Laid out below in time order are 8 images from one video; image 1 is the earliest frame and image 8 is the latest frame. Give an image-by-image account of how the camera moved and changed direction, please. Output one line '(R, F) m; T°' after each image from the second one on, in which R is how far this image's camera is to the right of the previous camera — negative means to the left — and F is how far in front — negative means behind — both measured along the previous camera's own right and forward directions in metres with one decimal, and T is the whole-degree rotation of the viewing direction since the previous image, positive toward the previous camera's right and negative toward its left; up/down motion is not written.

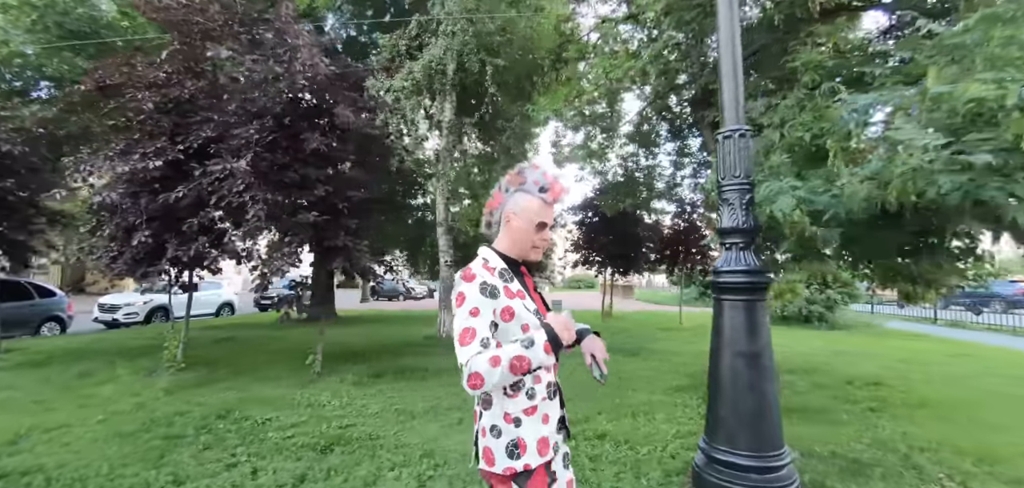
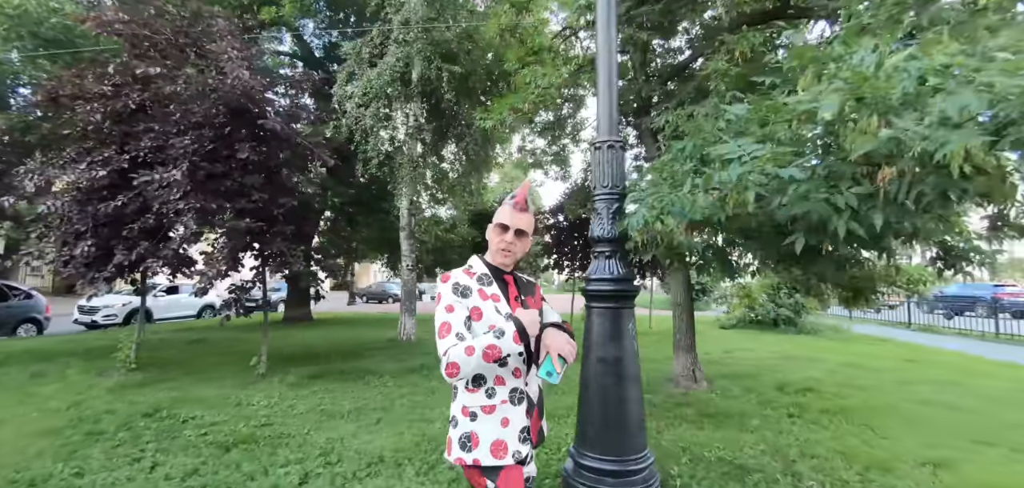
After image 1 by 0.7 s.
(+1.0, -0.1) m; -2°
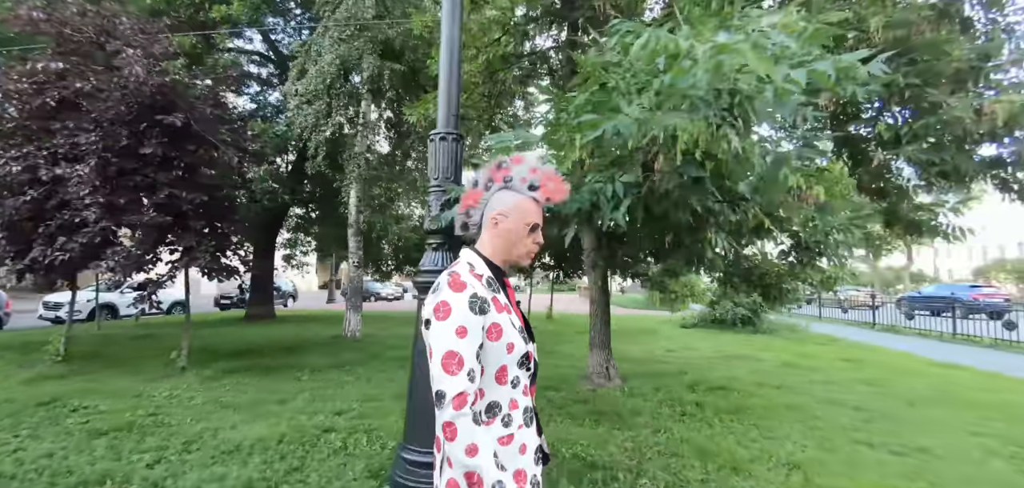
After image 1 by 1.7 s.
(+1.3, 0.0) m; -2°
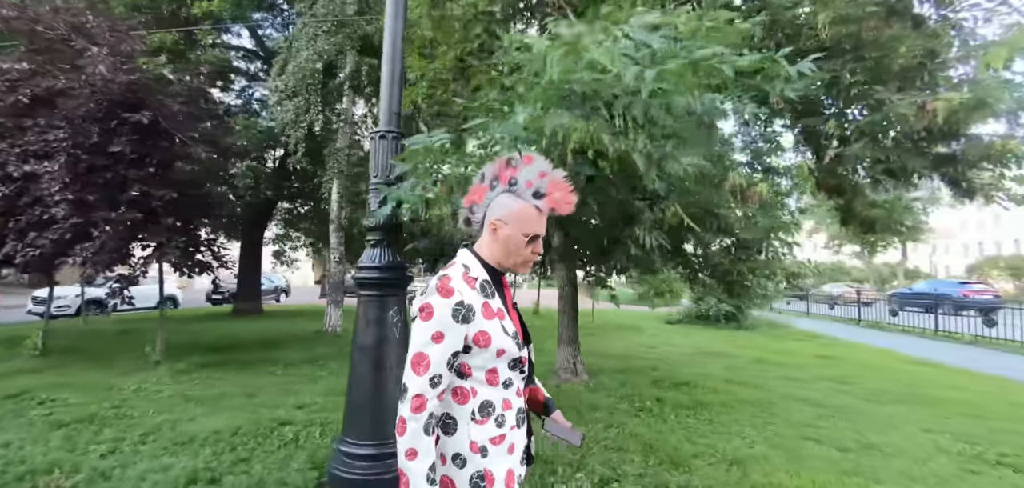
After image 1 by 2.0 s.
(+0.5, 0.0) m; -1°
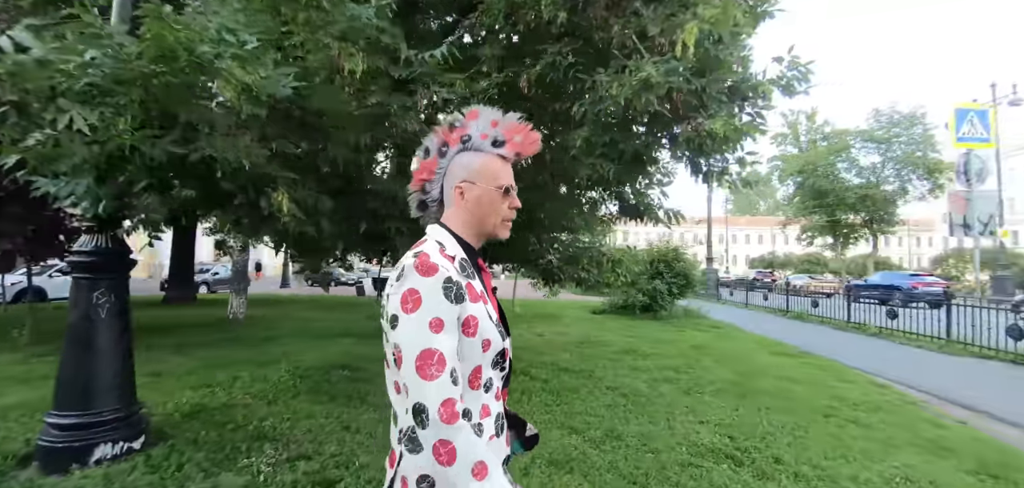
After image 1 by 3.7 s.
(+2.3, 0.0) m; -3°
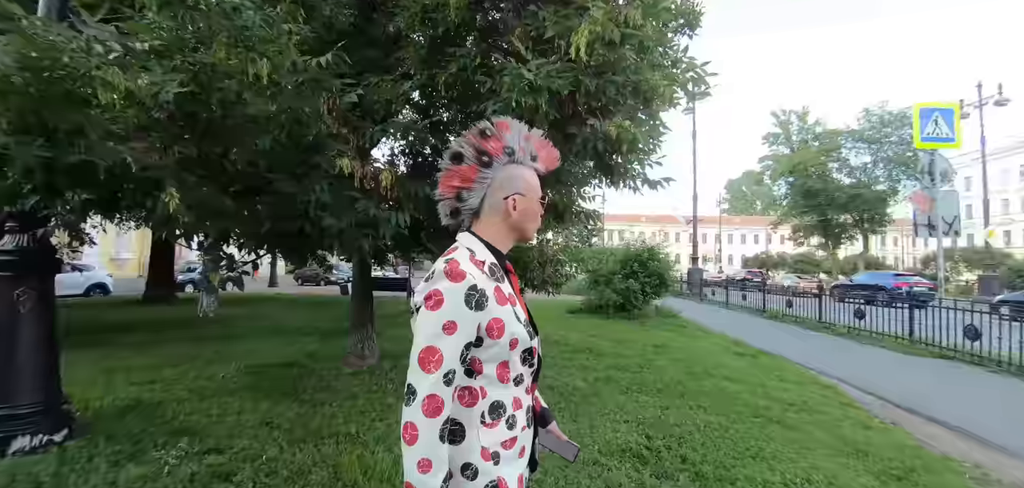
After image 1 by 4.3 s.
(+0.8, -0.1) m; -1°
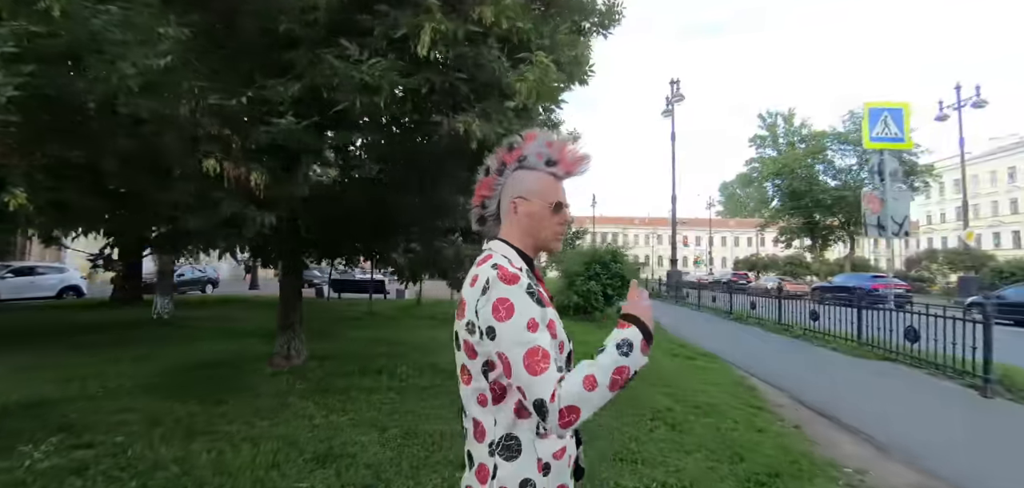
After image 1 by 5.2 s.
(+1.1, 0.0) m; -1°
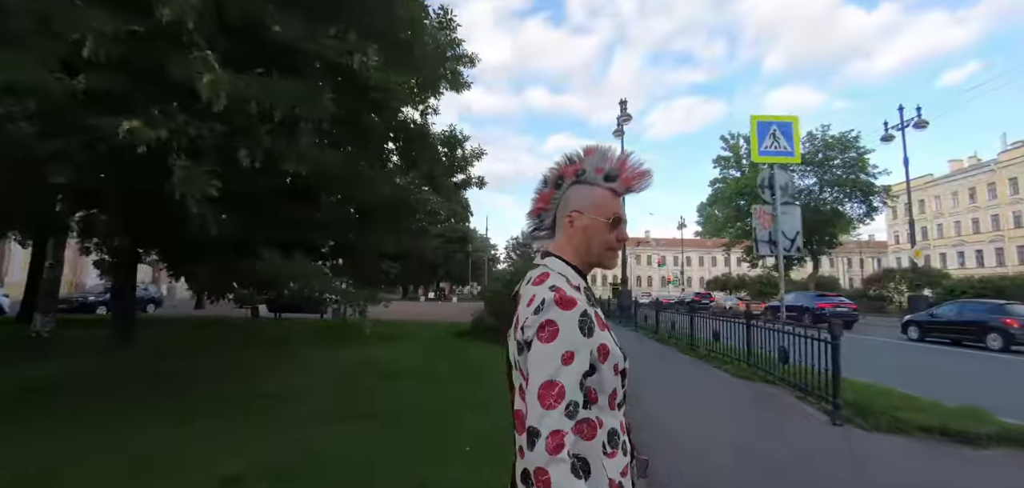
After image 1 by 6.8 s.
(+2.1, +0.2) m; -1°
